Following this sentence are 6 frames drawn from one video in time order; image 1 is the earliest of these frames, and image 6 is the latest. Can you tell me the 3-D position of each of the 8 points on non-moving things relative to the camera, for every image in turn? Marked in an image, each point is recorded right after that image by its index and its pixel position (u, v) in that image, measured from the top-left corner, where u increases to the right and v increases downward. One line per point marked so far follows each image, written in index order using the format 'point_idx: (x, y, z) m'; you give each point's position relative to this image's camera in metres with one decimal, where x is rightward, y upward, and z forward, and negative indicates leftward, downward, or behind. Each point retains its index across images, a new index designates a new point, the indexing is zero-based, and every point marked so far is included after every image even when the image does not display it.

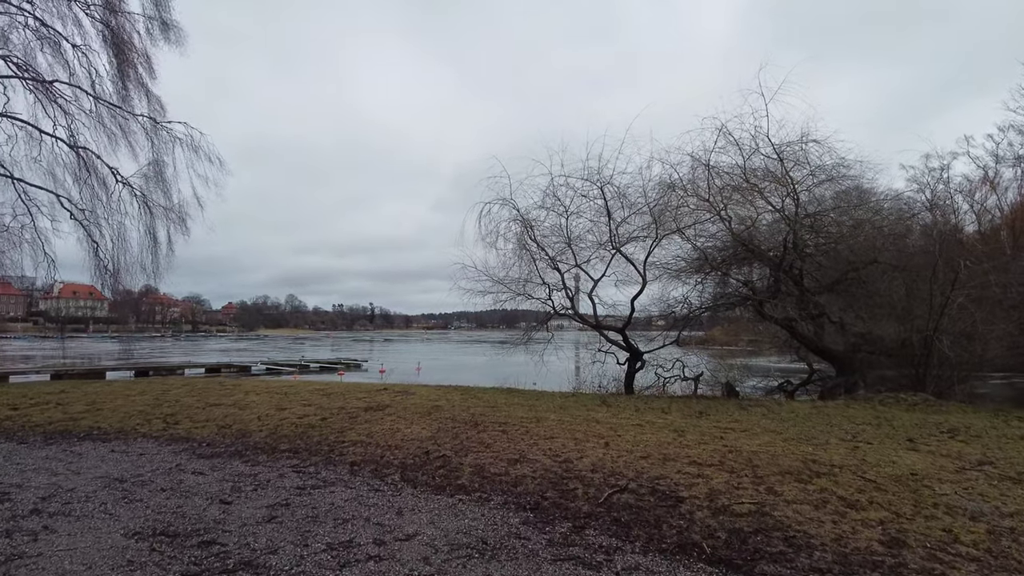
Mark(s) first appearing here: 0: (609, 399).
0: (+1.4, -1.7, +8.5) m
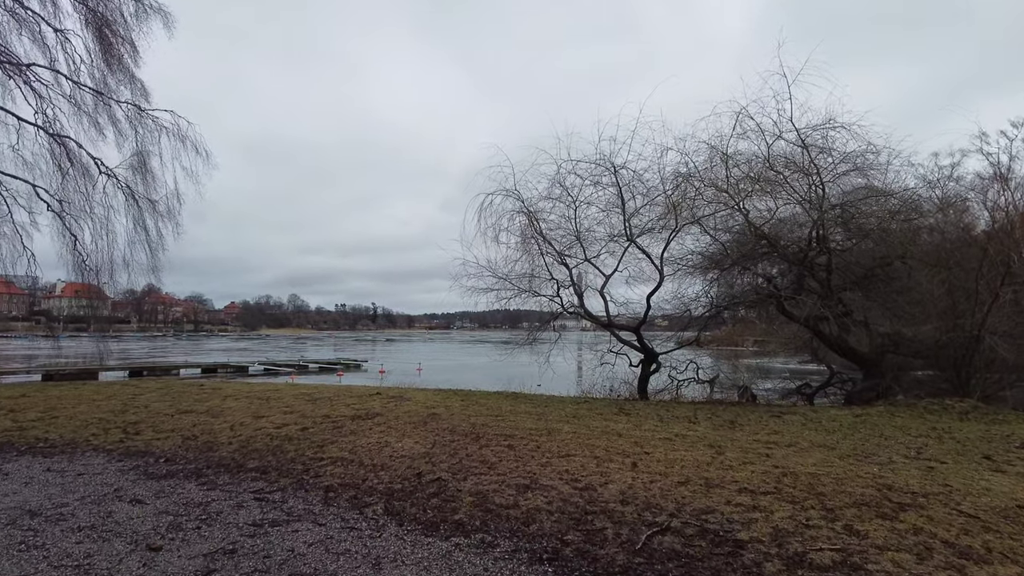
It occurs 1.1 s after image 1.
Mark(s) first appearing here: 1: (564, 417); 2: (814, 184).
0: (+1.5, -1.6, +7.6) m
1: (+0.6, -1.5, +6.5) m
2: (+5.9, +2.0, +11.1) m
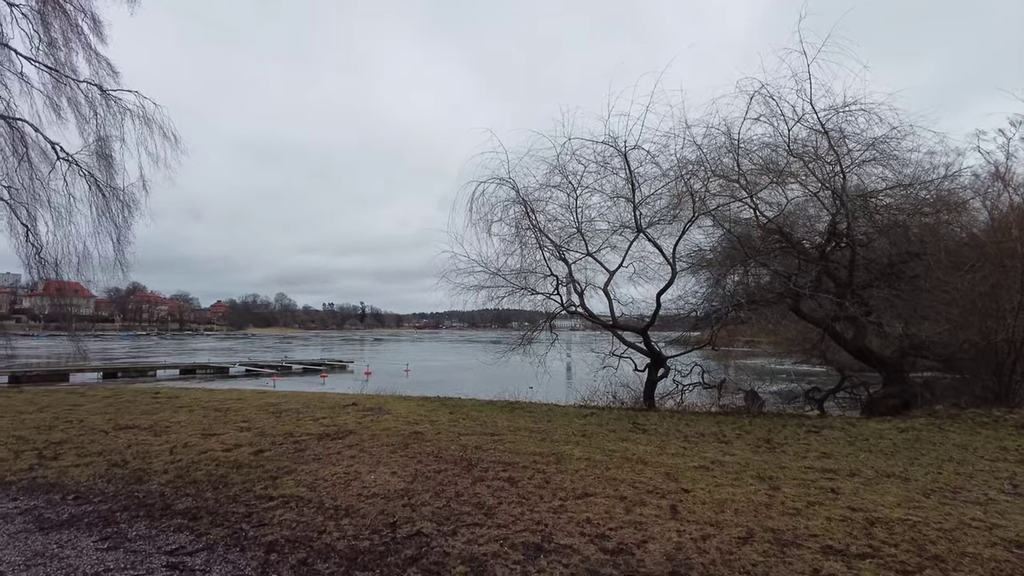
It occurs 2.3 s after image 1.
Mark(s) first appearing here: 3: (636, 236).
0: (+1.5, -1.5, +6.6) m
1: (+0.6, -1.4, +5.5) m
2: (+5.8, +2.0, +10.2) m
3: (+2.3, +1.0, +10.3) m
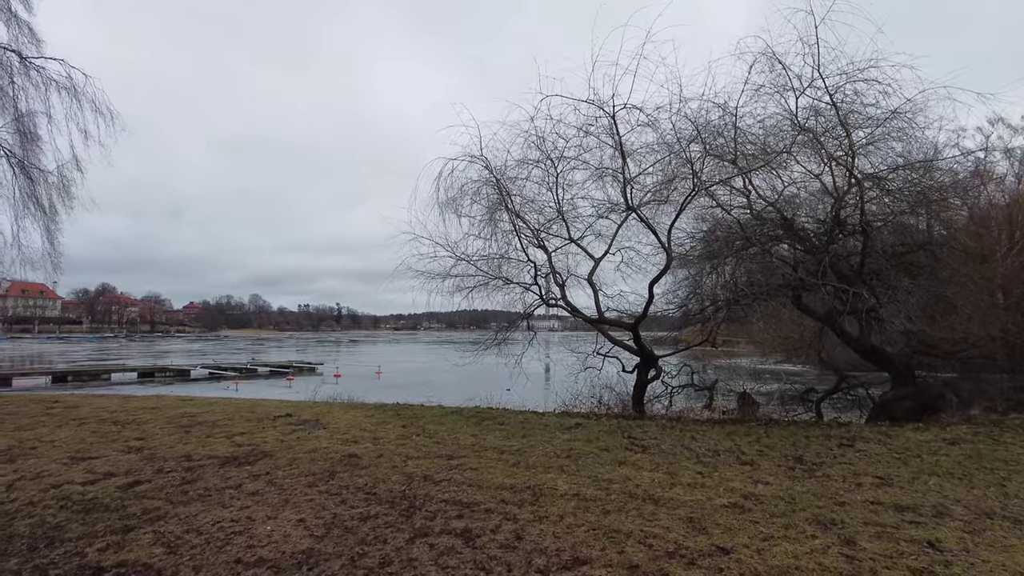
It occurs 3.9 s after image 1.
0: (+1.2, -1.4, +5.3) m
1: (+0.3, -1.3, +4.2) m
2: (+5.3, +2.2, +9.1) m
3: (+1.8, +1.1, +9.1) m
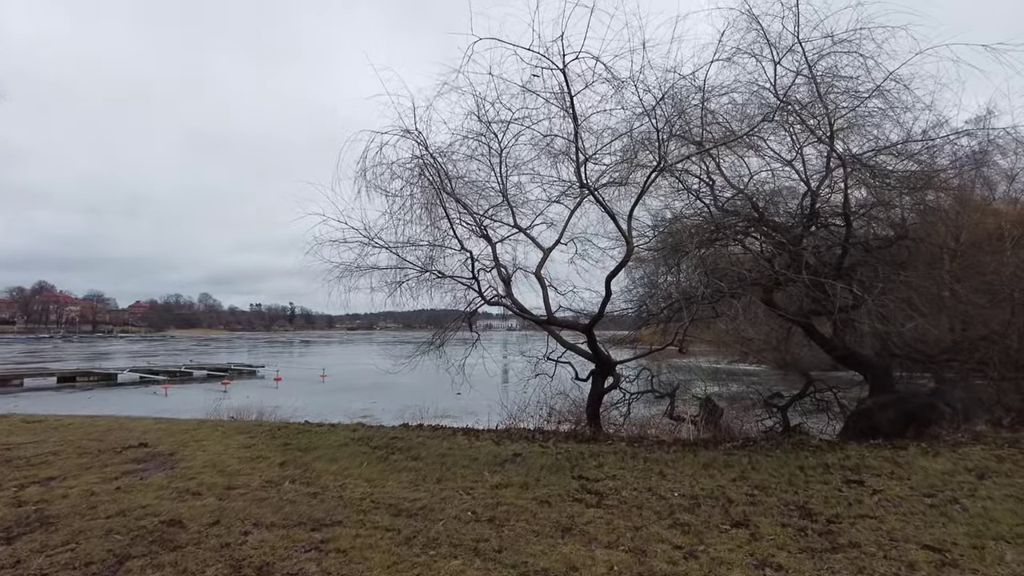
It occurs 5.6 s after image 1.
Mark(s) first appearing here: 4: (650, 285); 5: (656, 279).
0: (+0.5, -1.3, +4.1) m
1: (-0.2, -1.2, +2.9) m
2: (+4.4, +2.3, +8.1) m
3: (+0.9, +1.2, +7.8) m
4: (+2.1, 0.0, +8.7) m
5: (+2.2, +0.1, +8.6) m
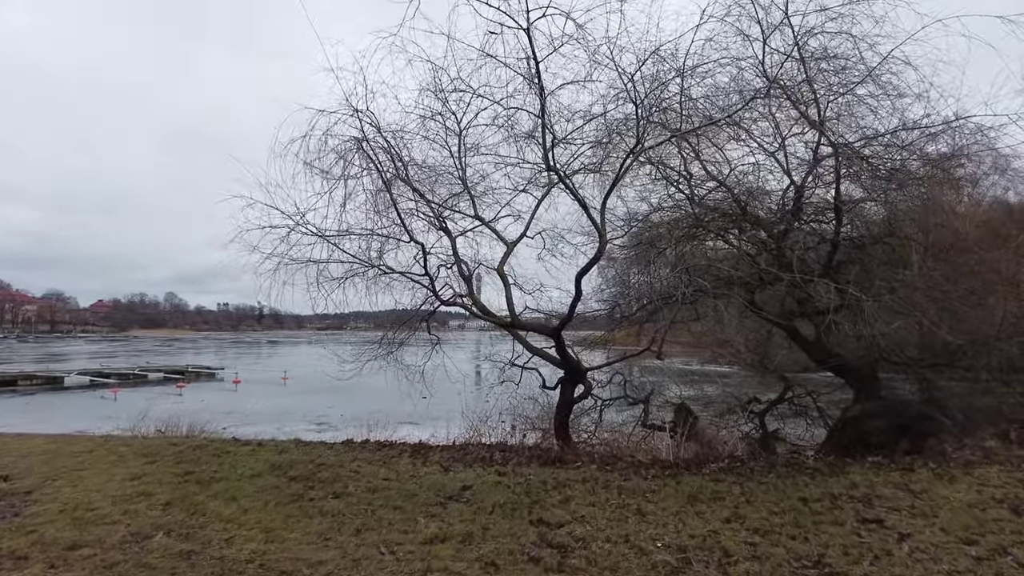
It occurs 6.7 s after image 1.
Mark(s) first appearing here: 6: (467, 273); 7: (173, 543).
0: (+0.2, -1.3, +3.3) m
1: (-0.5, -1.2, +2.1) m
2: (+3.9, +2.3, +7.5) m
3: (+0.4, +1.2, +7.0) m
4: (+1.6, +0.1, +8.0) m
5: (+1.6, +0.1, +7.9) m
6: (-0.6, +0.2, +7.6) m
7: (-1.7, -1.2, +2.8) m
